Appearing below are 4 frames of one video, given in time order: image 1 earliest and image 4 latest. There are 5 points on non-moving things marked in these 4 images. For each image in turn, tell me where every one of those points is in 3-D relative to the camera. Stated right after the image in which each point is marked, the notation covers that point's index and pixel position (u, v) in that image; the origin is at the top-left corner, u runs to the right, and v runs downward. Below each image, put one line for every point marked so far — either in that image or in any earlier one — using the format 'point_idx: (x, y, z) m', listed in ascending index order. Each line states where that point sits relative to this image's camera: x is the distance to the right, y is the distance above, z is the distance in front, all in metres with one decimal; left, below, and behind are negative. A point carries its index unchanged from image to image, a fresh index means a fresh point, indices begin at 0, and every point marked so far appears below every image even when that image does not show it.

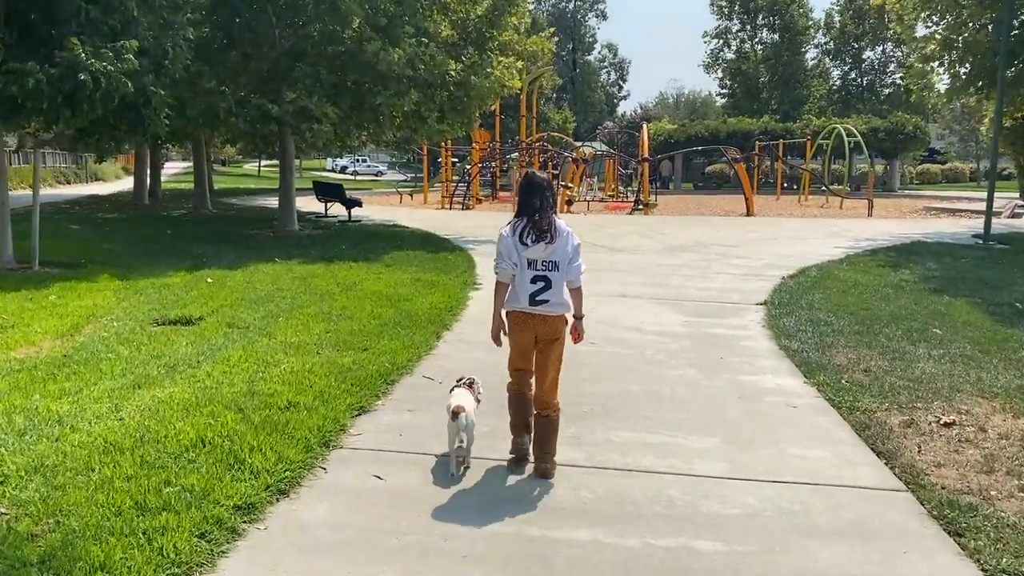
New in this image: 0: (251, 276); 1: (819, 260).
0: (-3.0, +0.1, +10.2) m
1: (+4.2, +0.4, +12.1) m
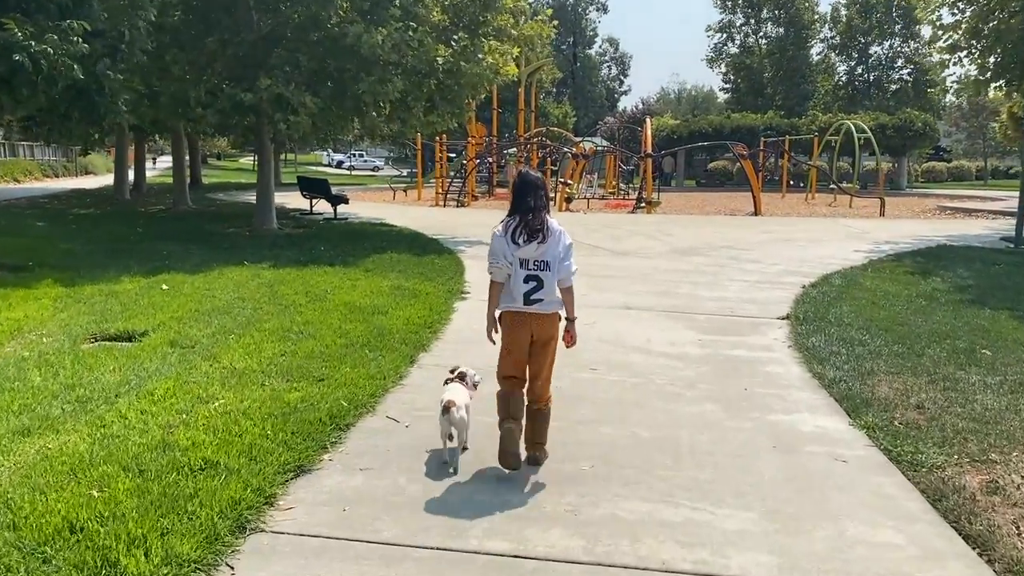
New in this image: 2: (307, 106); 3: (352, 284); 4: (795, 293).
0: (-3.1, +0.1, +9.1) m
1: (+4.1, +0.3, +11.1) m
2: (-2.9, +2.6, +12.5) m
3: (-1.6, 0.0, +8.9) m
4: (+2.9, -0.1, +9.1) m
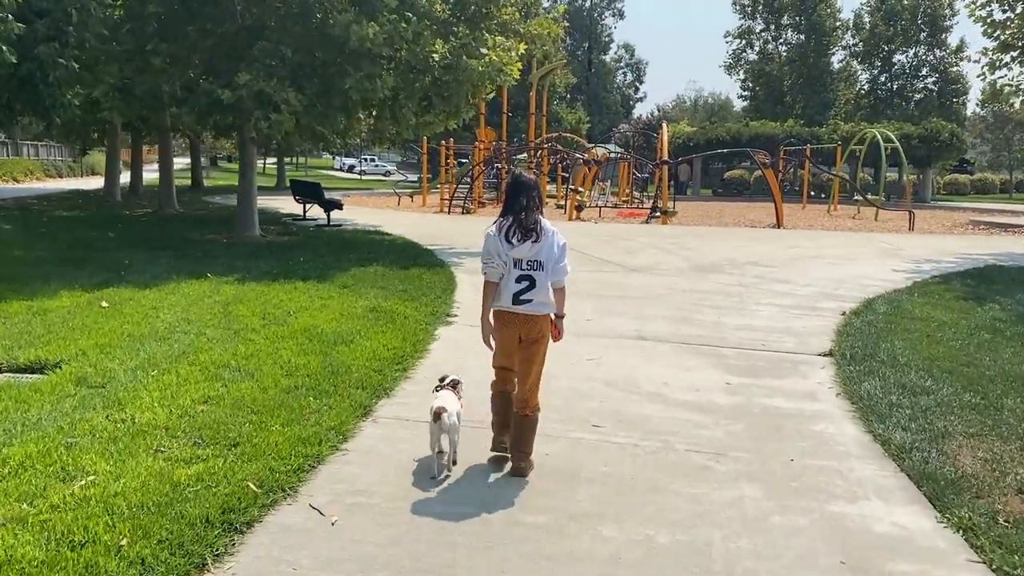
0: (-3.1, -0.1, +7.9) m
1: (+4.1, 0.0, +9.8) m
2: (-2.8, +2.4, +11.3) m
3: (-1.7, -0.1, +7.7) m
4: (+2.9, -0.3, +7.9) m
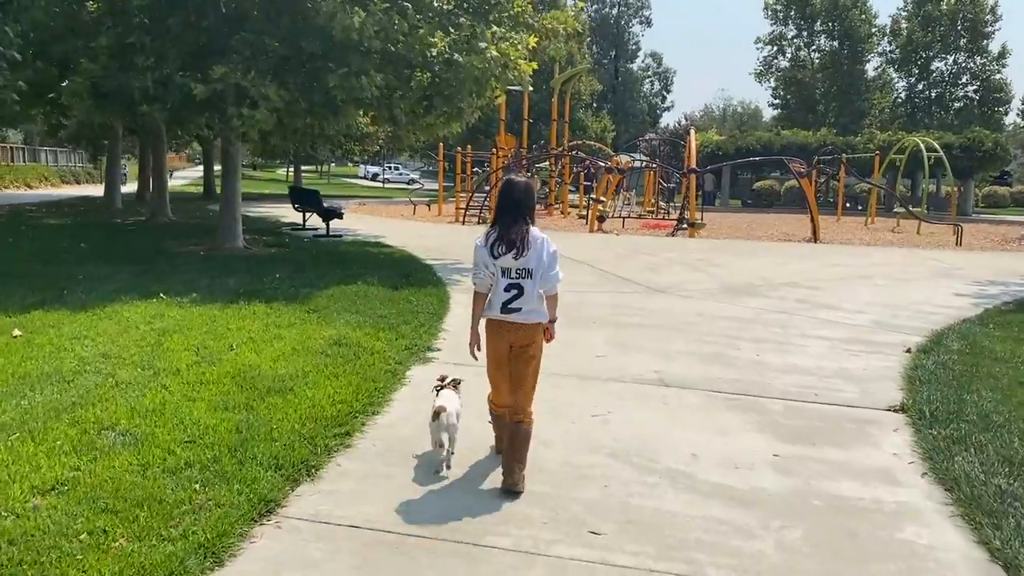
0: (-3.2, -0.3, +6.7) m
1: (+4.1, -0.3, +8.3) m
2: (-2.8, +2.1, +10.1) m
3: (-1.7, -0.3, +6.4) m
4: (+2.8, -0.6, +6.4) m
